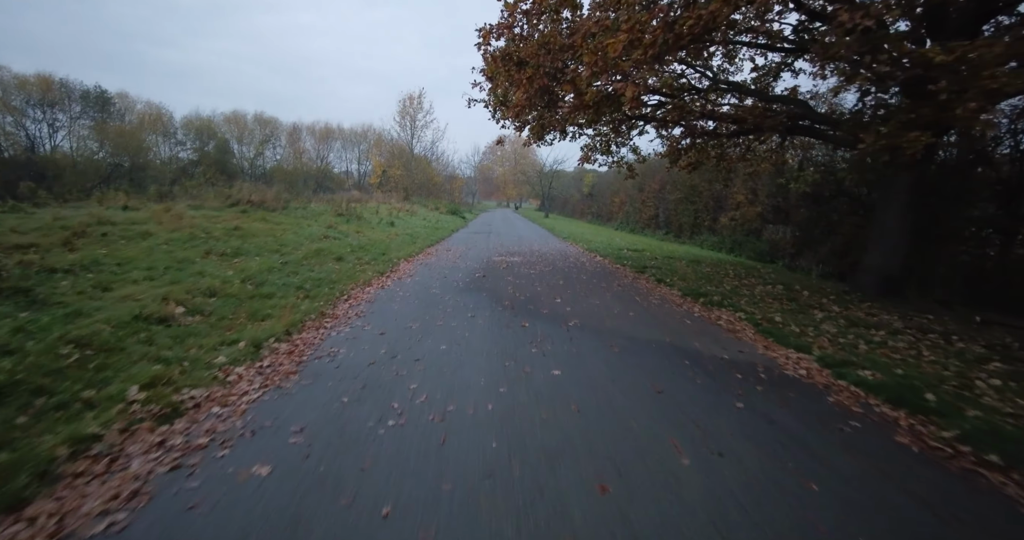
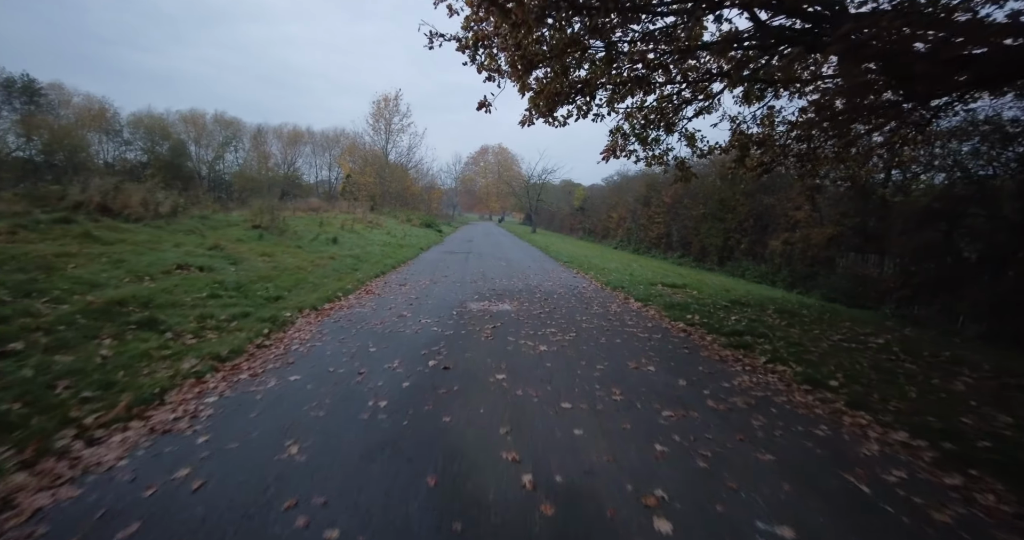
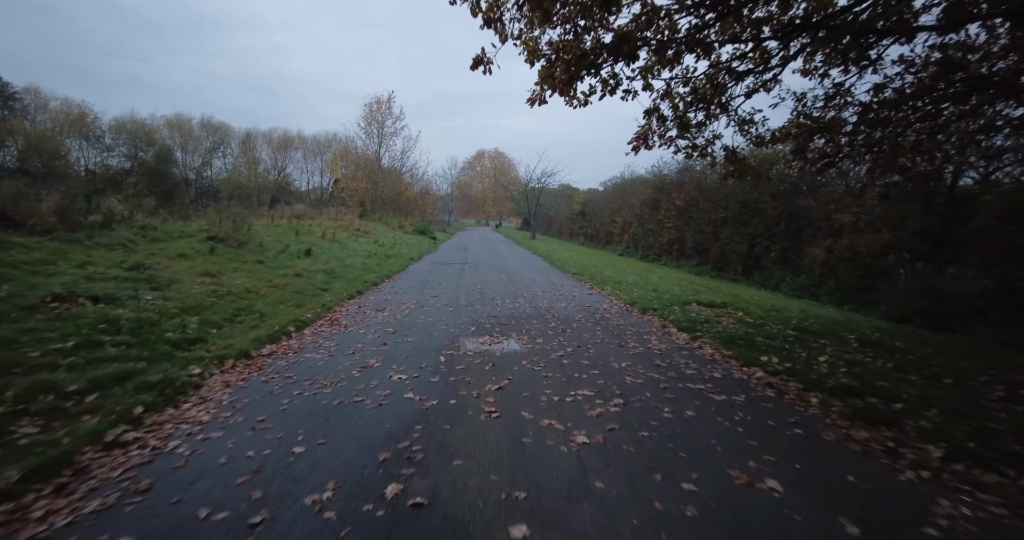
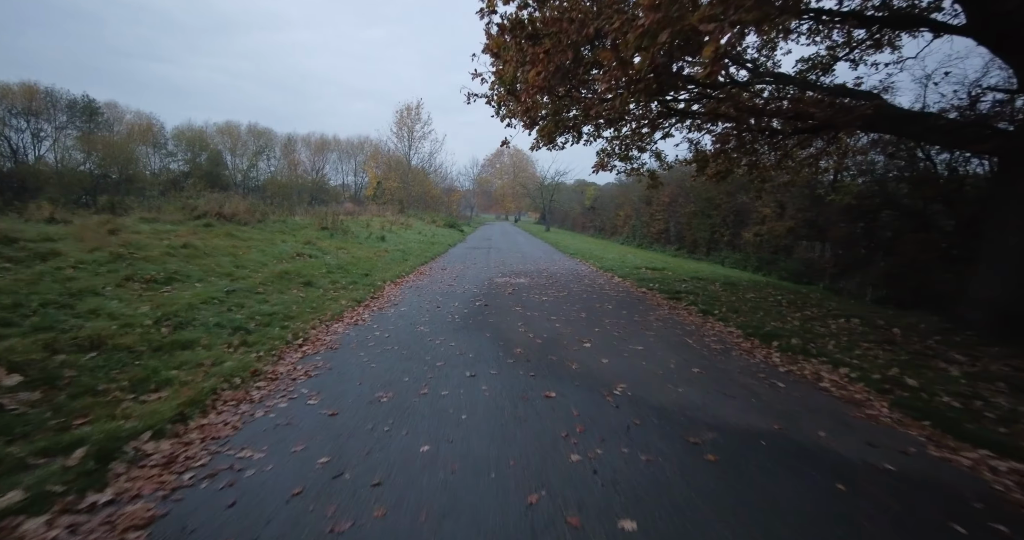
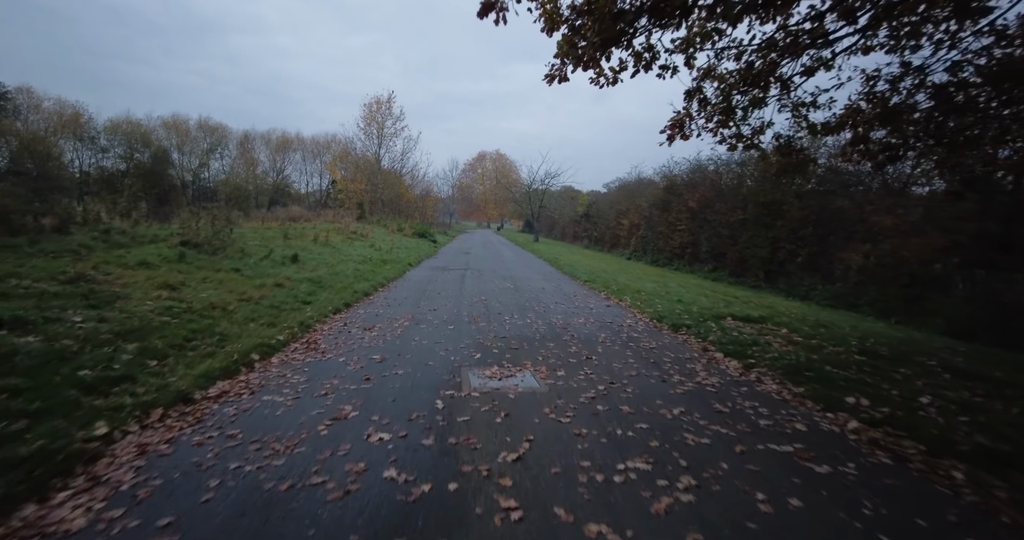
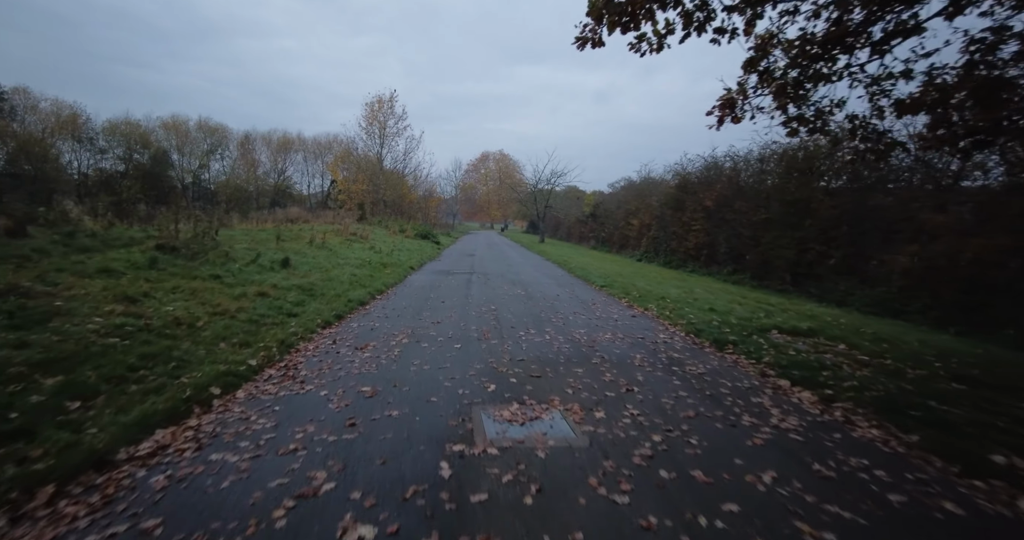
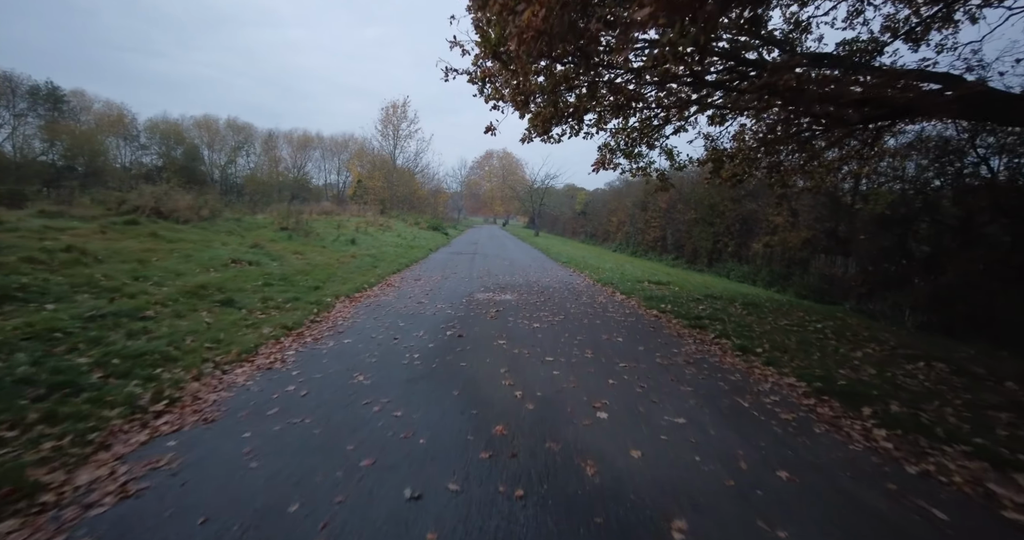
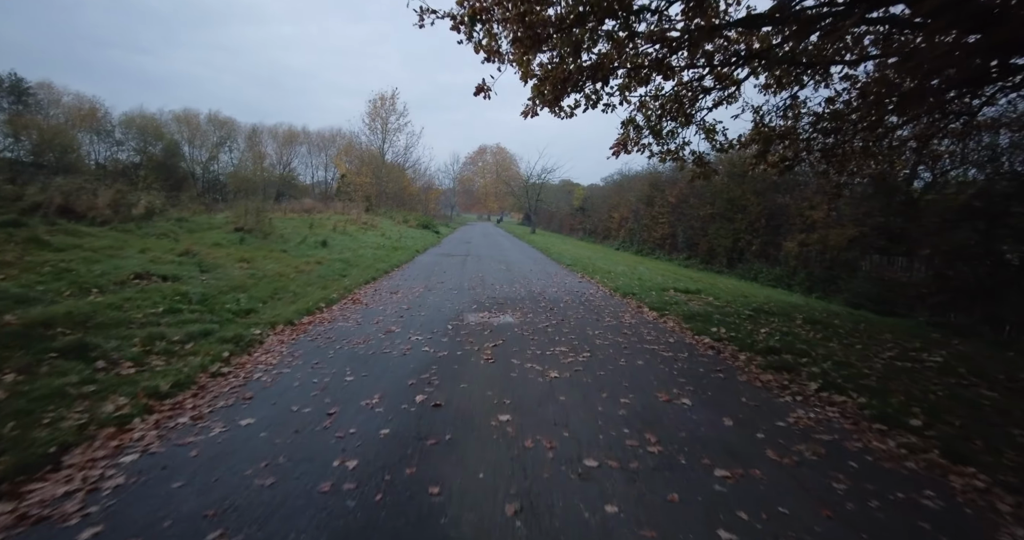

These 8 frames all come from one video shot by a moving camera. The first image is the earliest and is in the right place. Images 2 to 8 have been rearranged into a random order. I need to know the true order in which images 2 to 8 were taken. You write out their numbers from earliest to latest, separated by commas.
4, 7, 2, 8, 3, 5, 6
